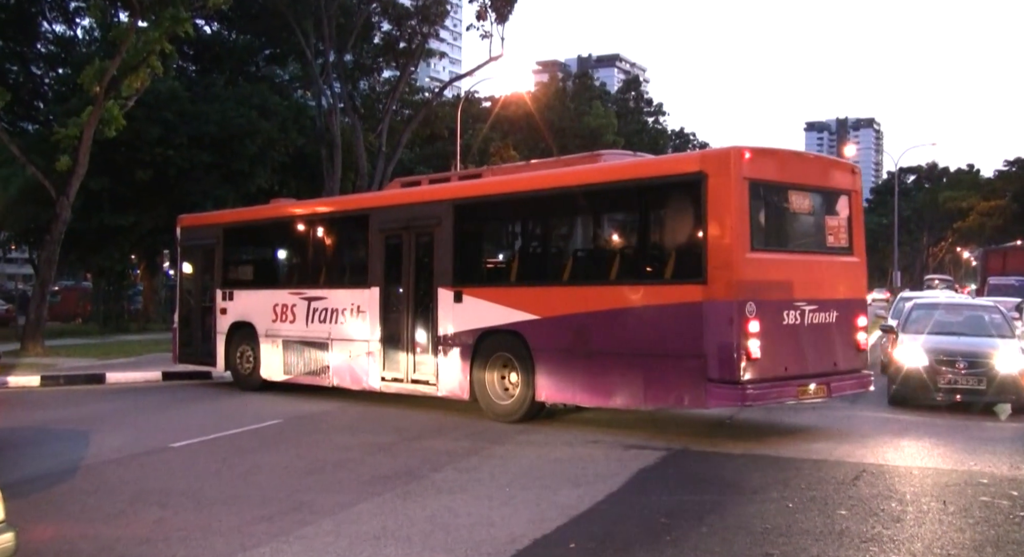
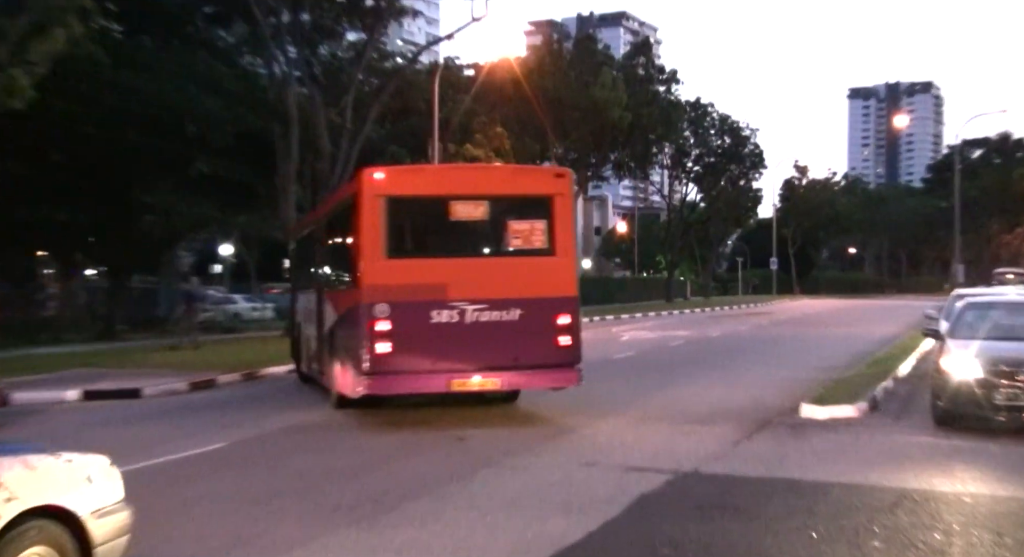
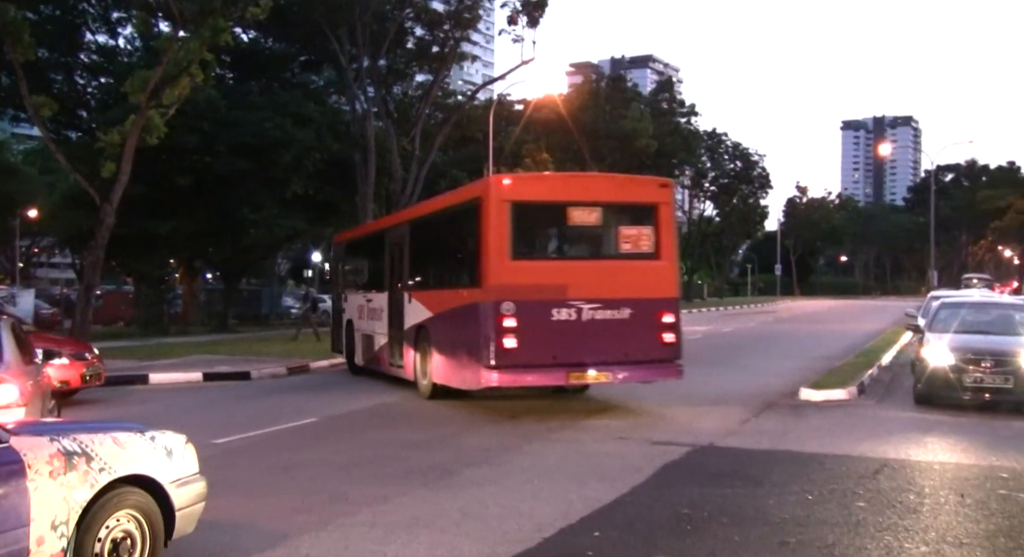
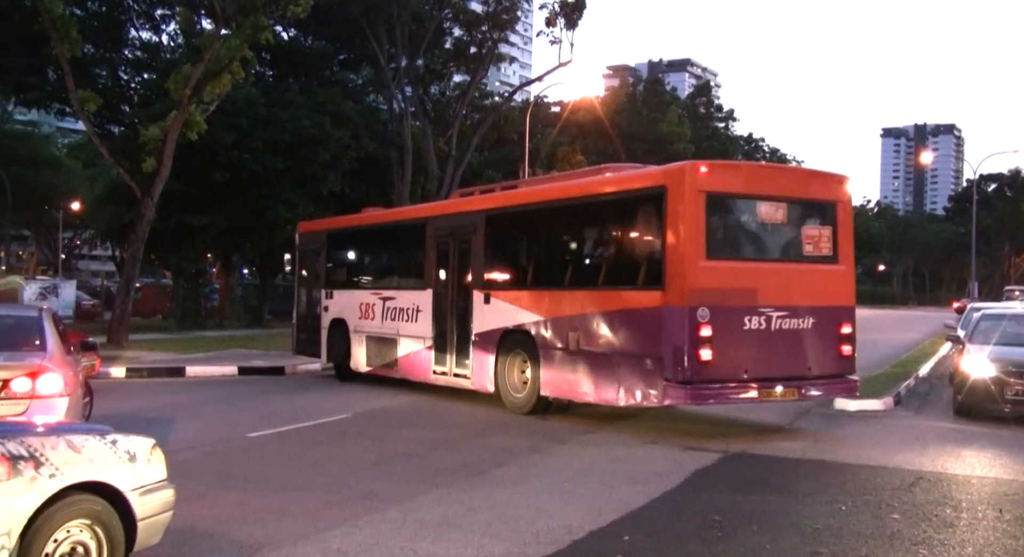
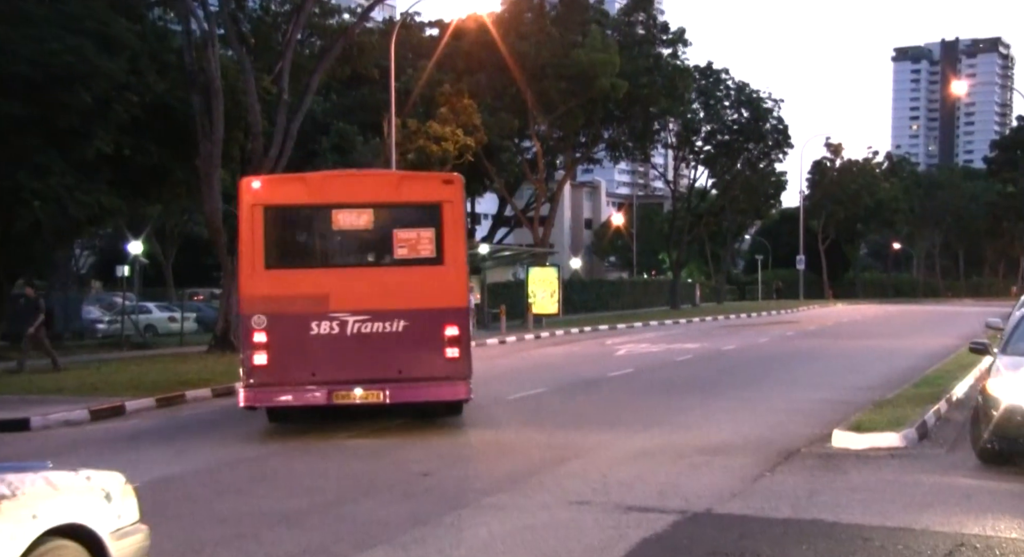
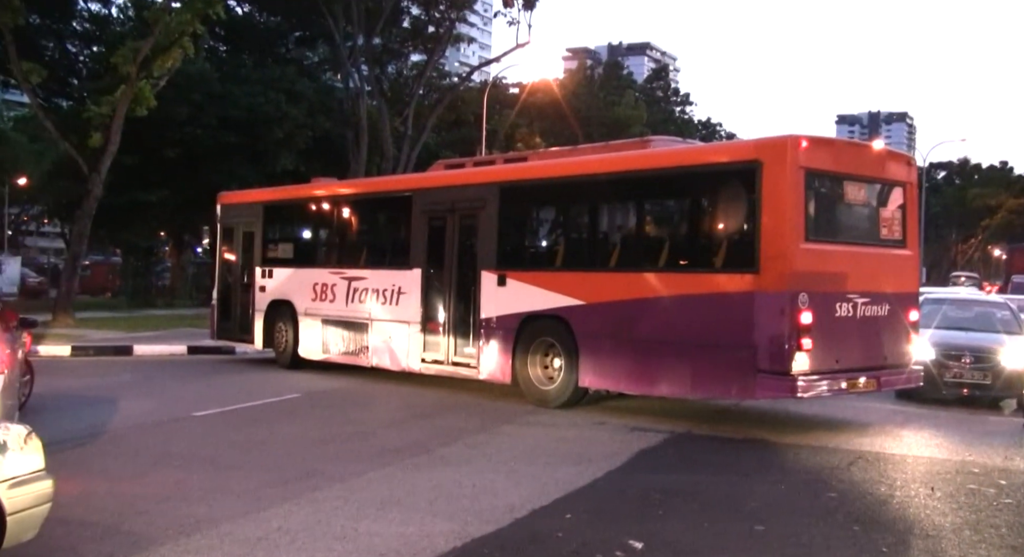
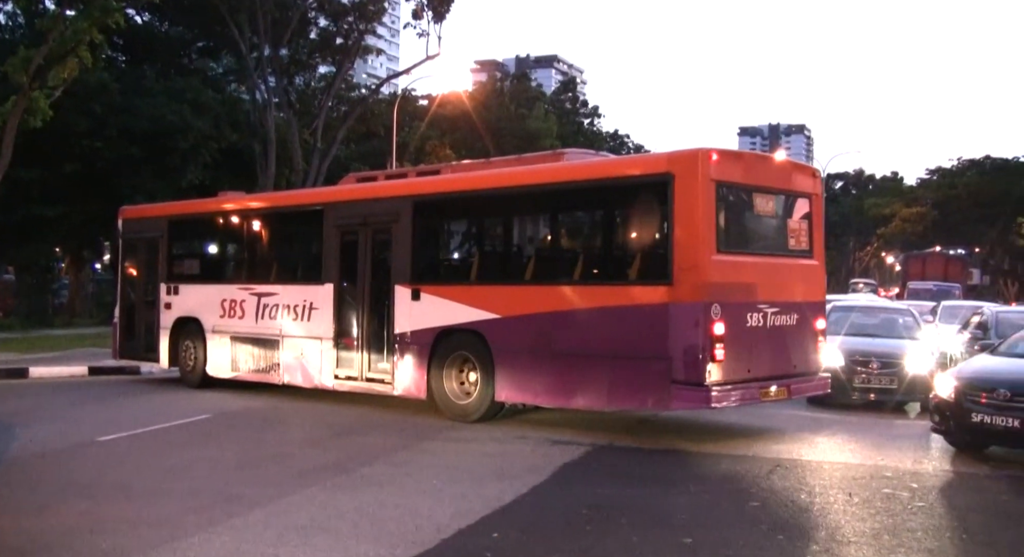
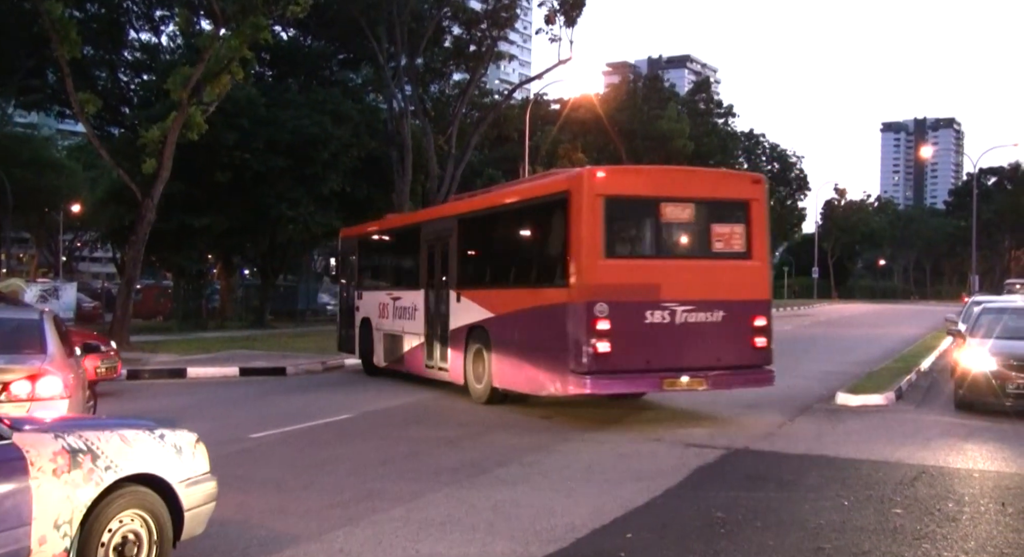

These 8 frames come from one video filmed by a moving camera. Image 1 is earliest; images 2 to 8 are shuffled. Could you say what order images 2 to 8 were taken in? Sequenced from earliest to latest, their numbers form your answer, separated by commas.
7, 6, 4, 8, 3, 2, 5
